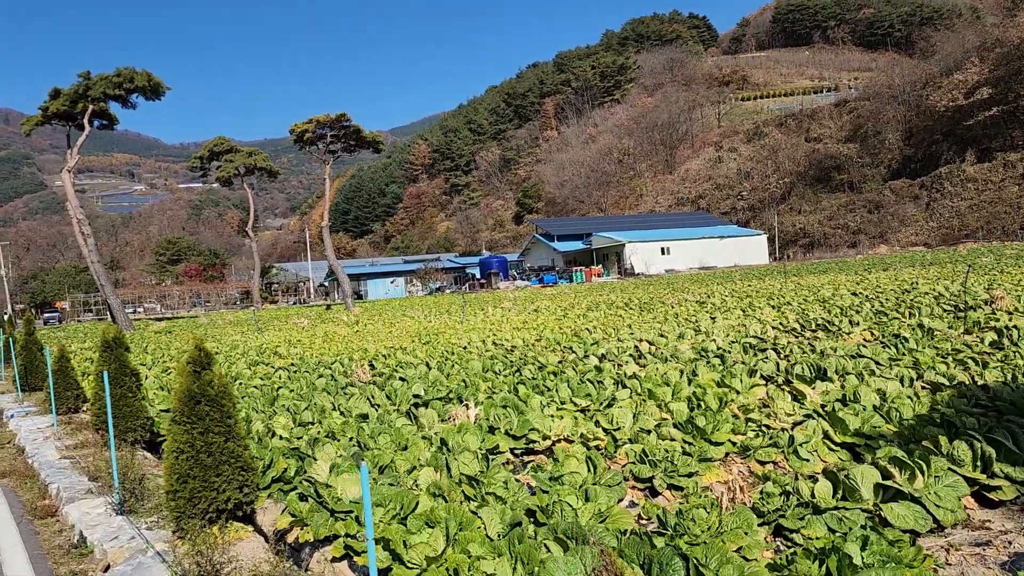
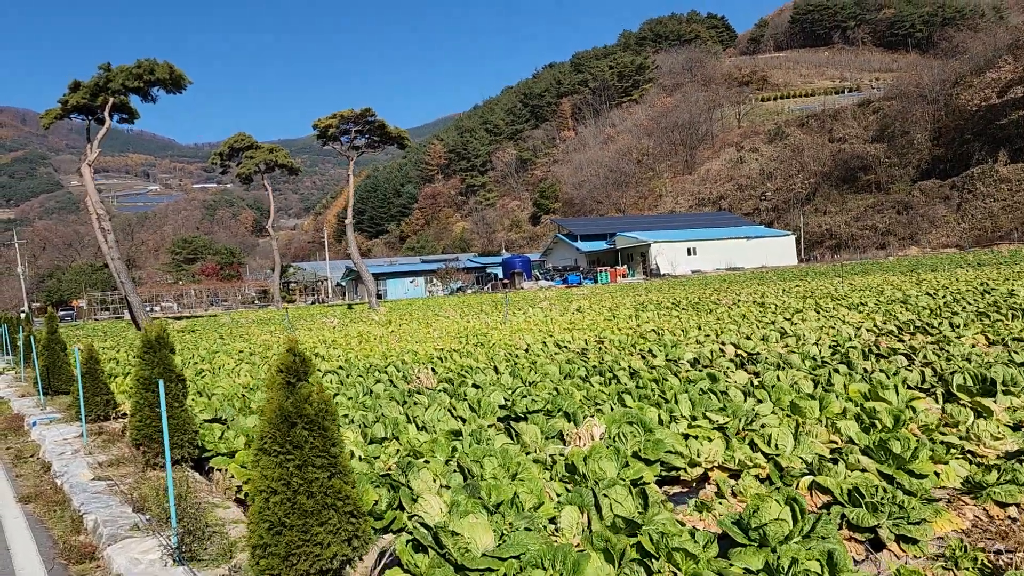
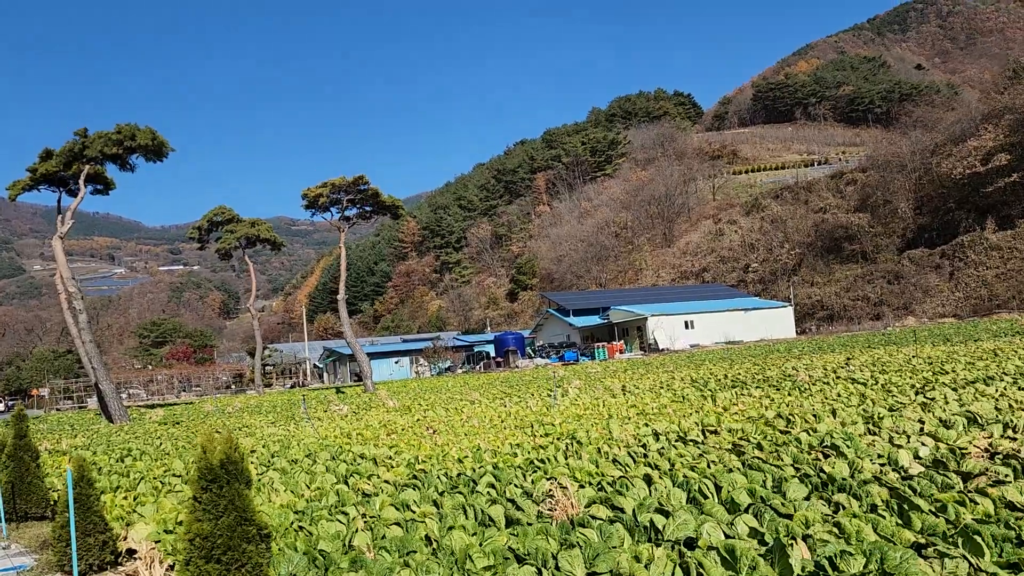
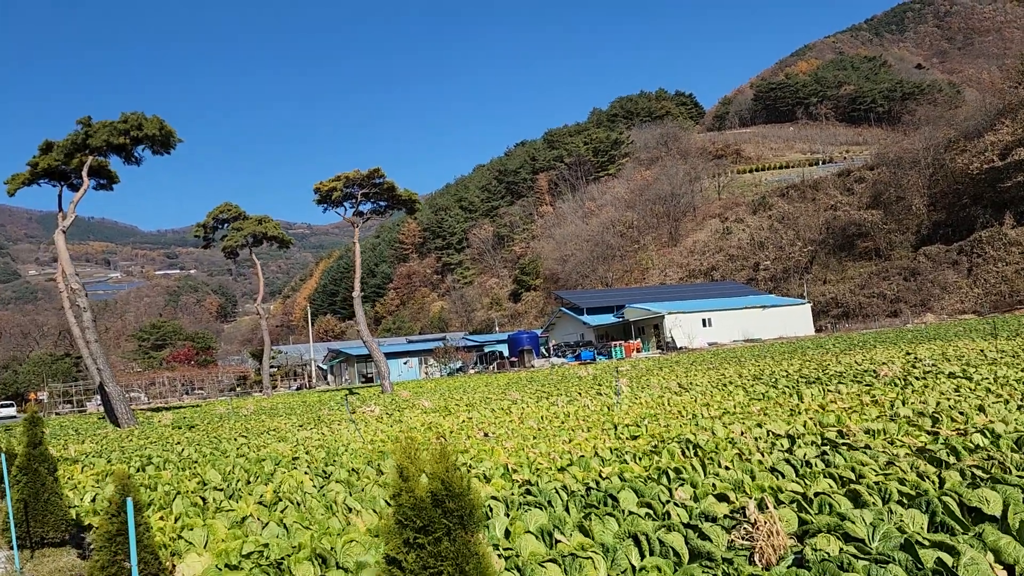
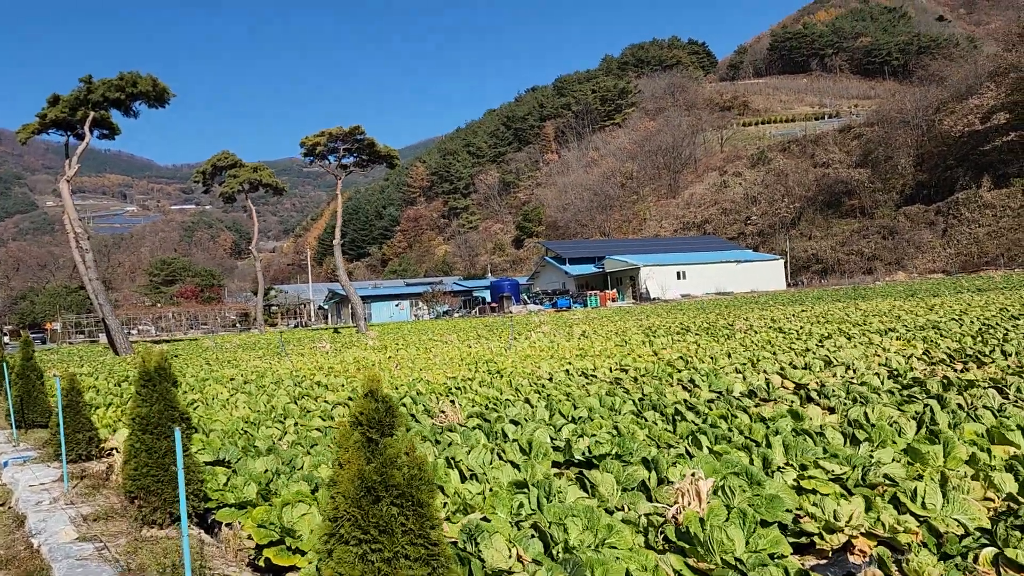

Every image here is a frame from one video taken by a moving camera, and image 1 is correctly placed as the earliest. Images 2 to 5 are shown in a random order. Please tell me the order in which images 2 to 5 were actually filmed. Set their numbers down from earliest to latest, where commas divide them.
2, 5, 3, 4
